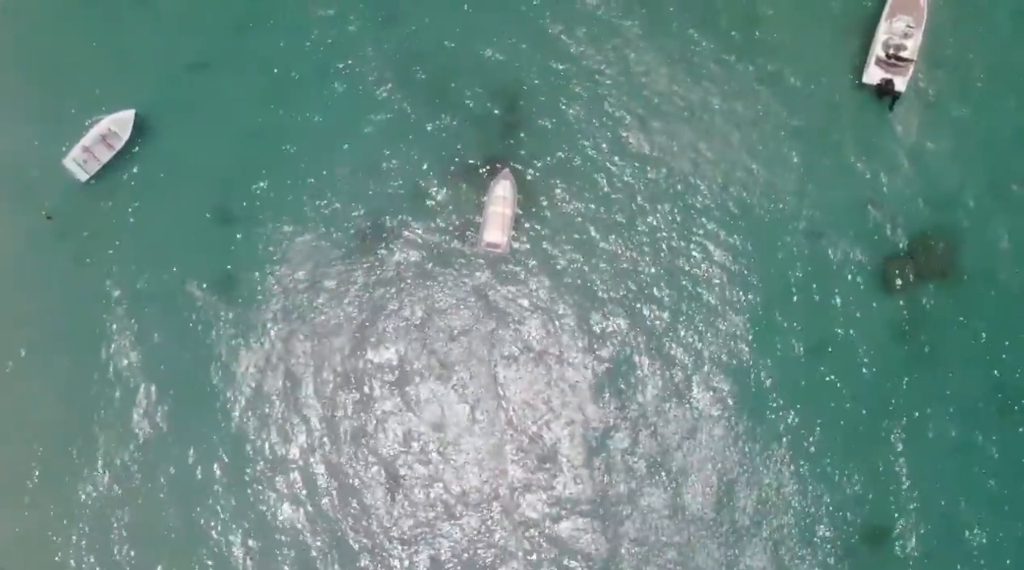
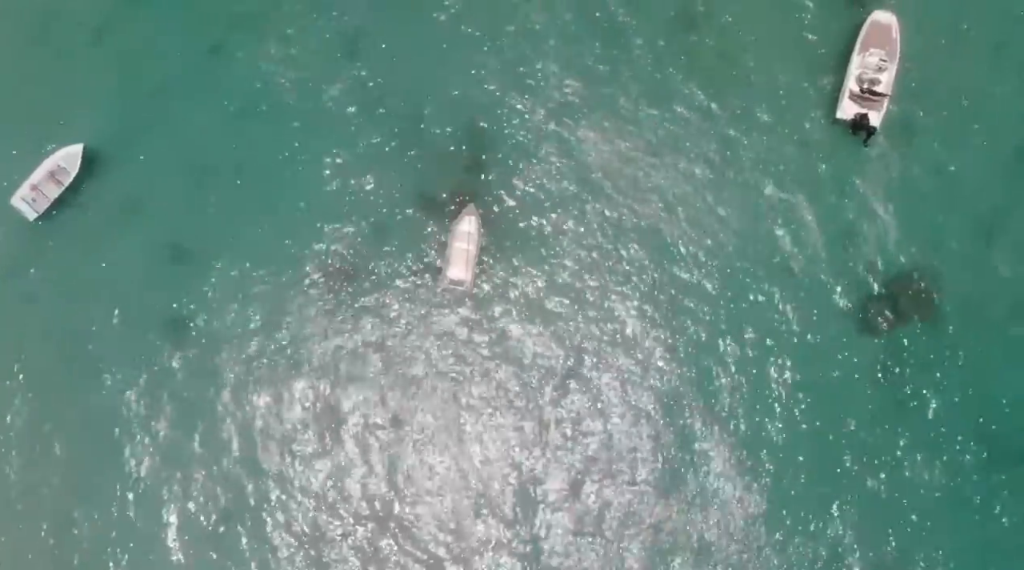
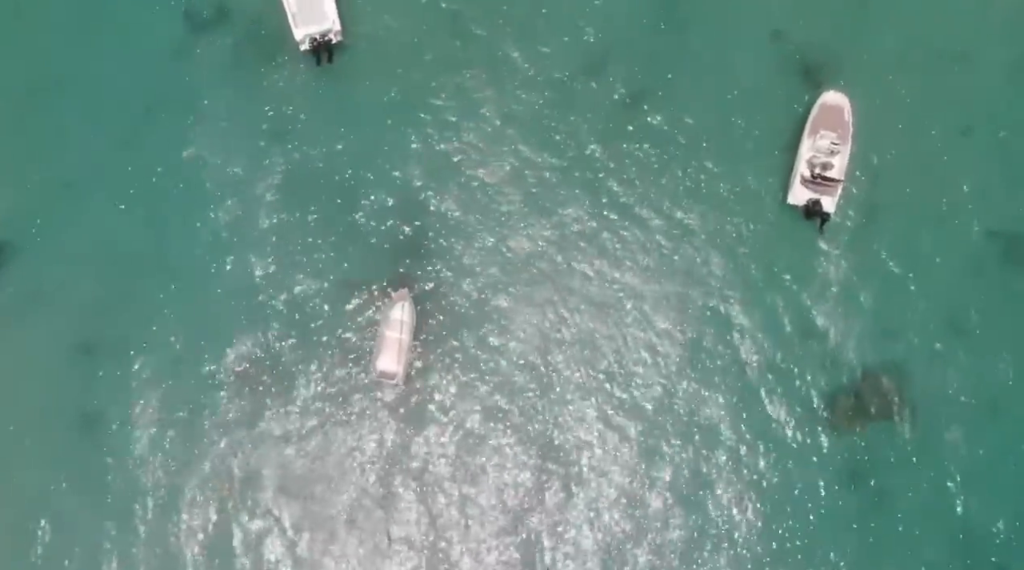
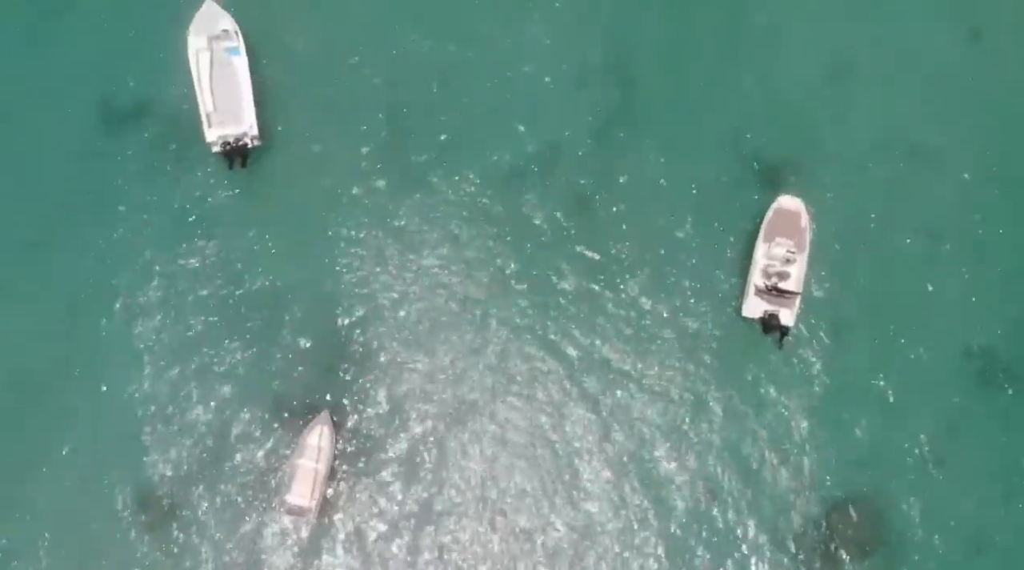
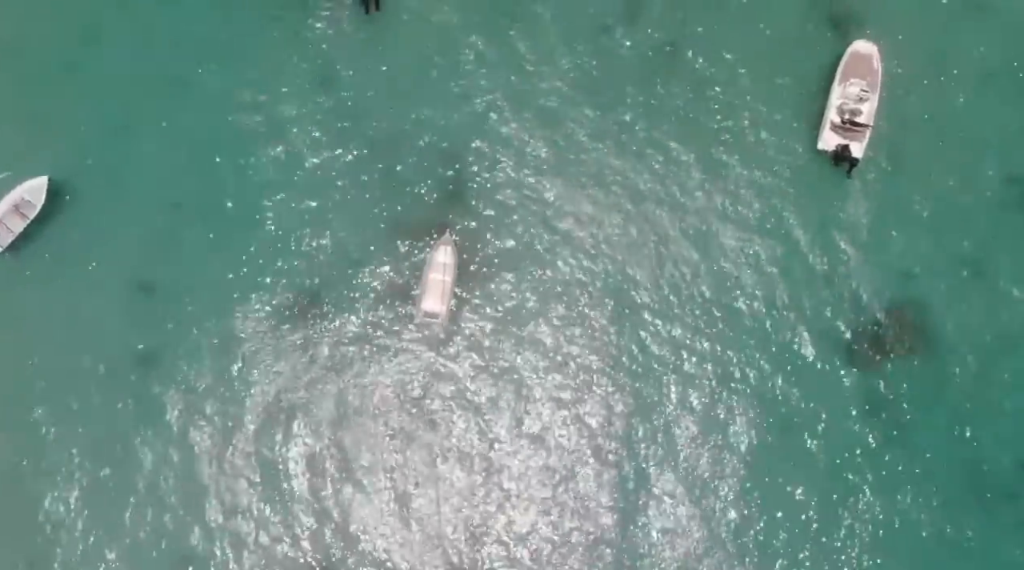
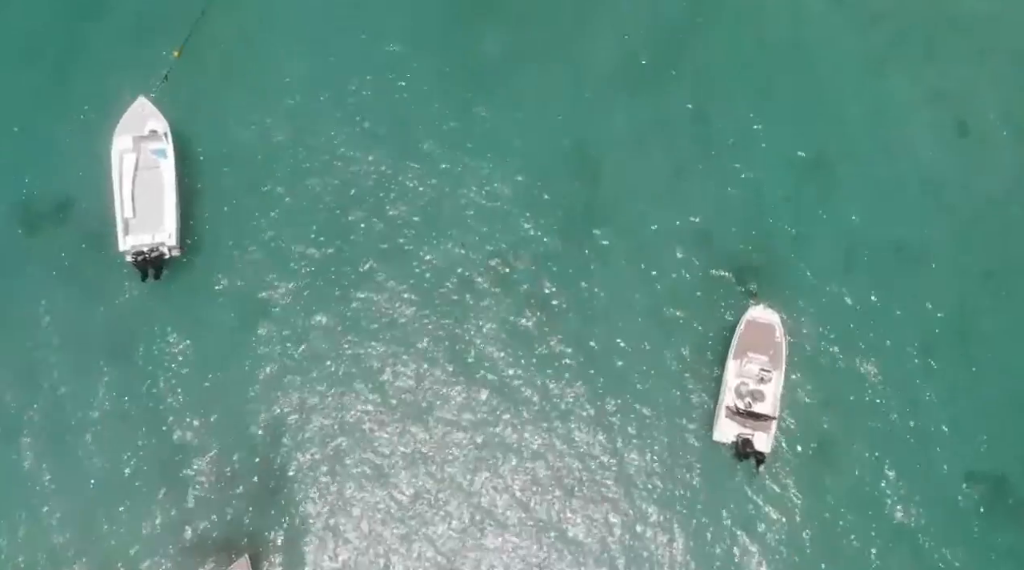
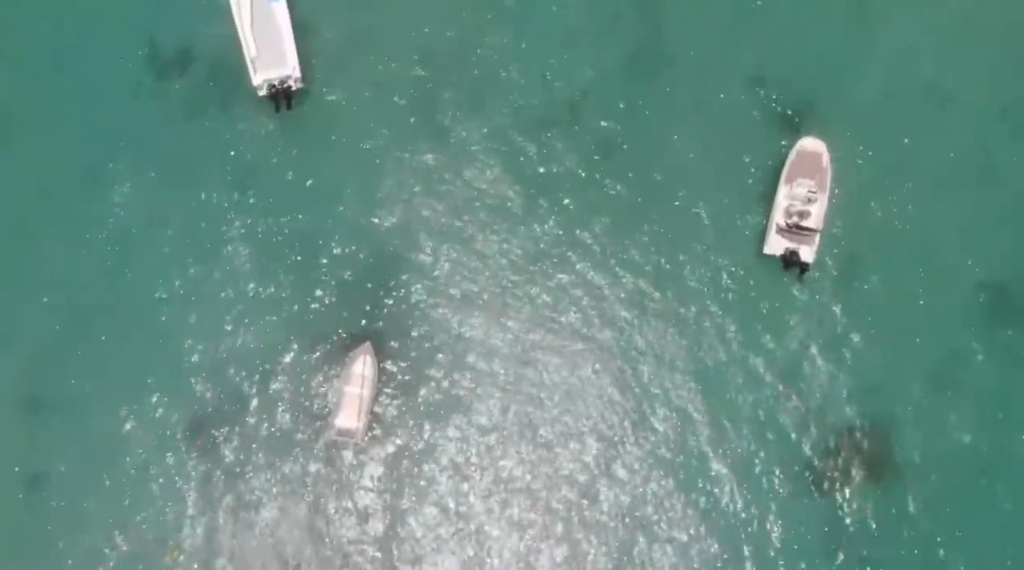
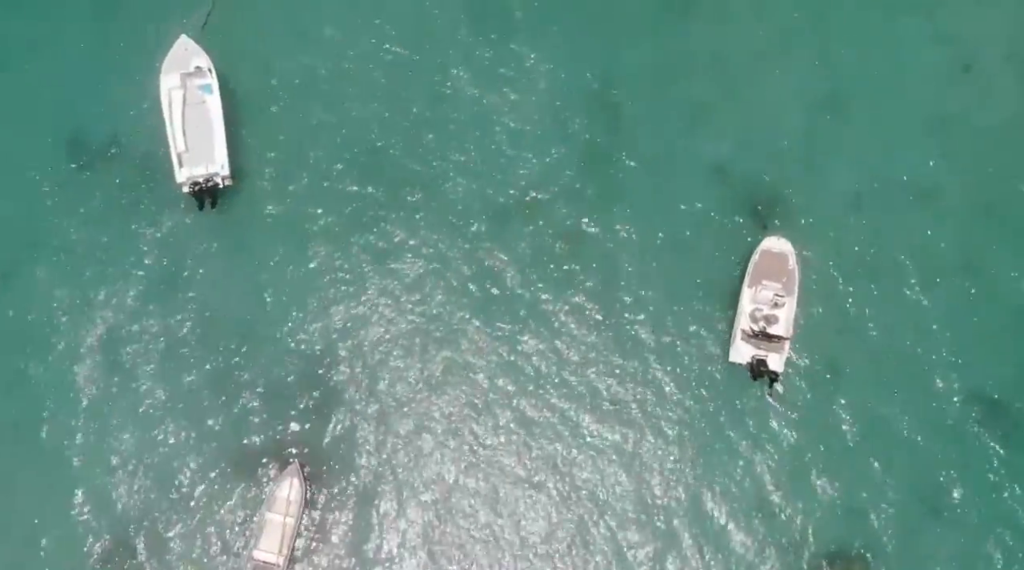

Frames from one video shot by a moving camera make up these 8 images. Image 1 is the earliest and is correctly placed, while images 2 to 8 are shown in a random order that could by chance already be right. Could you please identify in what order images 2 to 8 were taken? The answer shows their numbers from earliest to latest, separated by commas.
2, 5, 3, 7, 4, 8, 6
